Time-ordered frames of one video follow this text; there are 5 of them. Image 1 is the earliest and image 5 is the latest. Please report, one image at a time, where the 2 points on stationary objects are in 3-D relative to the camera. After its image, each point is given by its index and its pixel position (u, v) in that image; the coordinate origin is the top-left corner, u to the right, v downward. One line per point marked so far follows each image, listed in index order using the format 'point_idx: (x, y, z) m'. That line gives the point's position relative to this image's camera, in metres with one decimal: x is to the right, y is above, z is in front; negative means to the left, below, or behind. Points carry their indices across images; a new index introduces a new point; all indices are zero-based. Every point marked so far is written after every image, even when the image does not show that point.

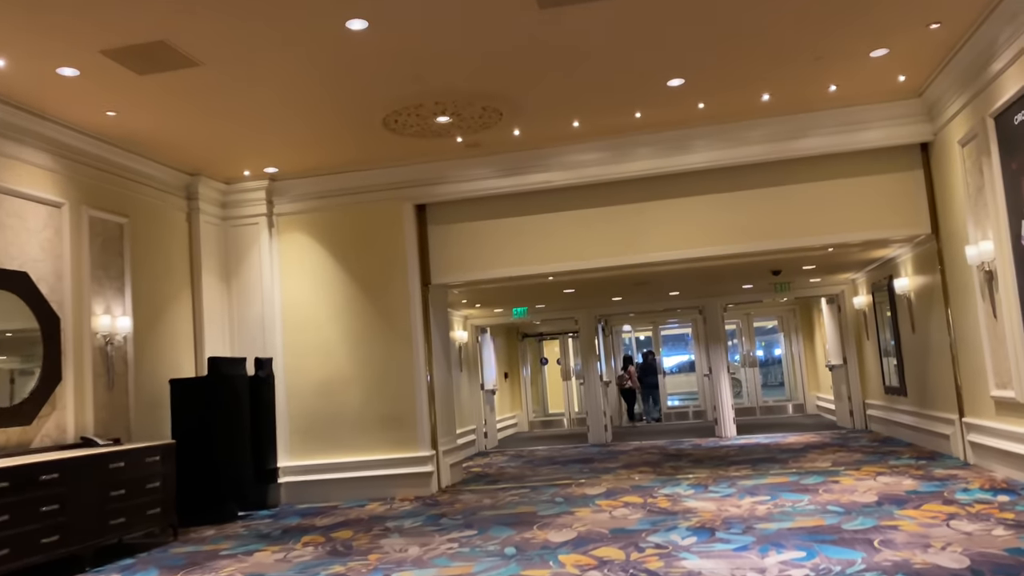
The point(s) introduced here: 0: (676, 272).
0: (+1.7, +0.2, +8.4) m
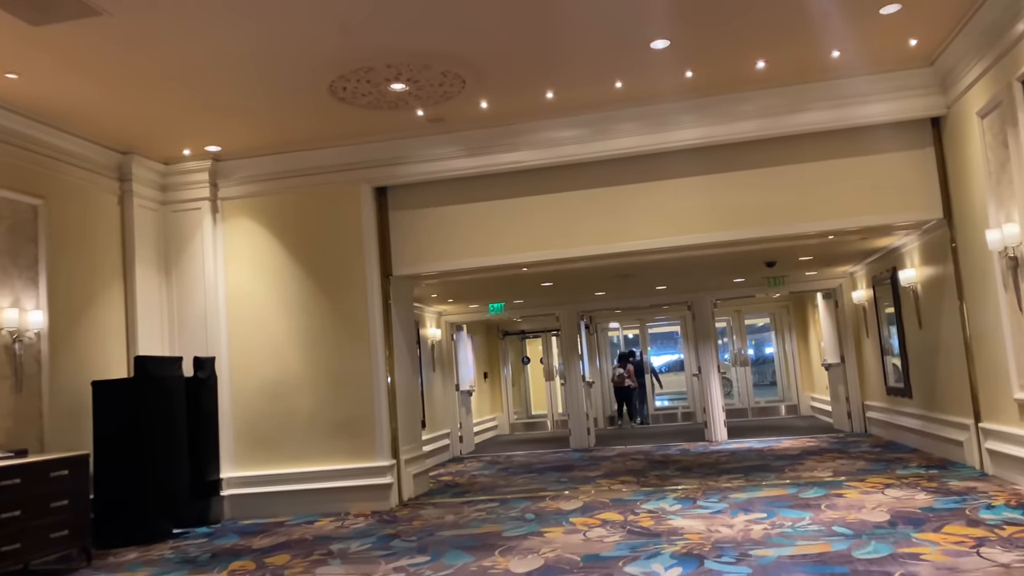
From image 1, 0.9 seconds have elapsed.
0: (+1.4, +0.2, +7.7) m
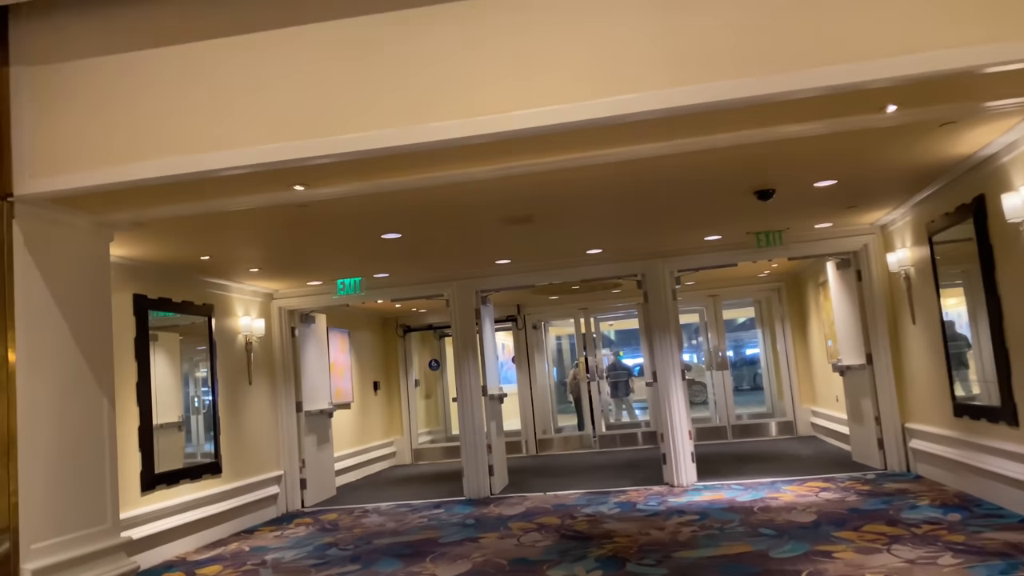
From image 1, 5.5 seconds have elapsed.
0: (+0.3, +0.5, +4.1) m
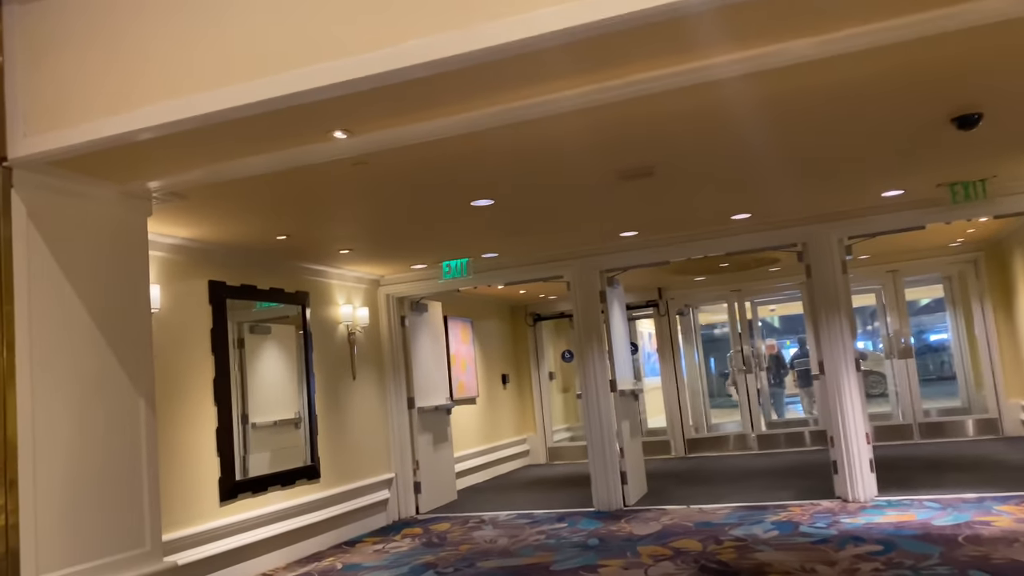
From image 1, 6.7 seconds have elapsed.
0: (+0.6, +0.7, +3.1) m
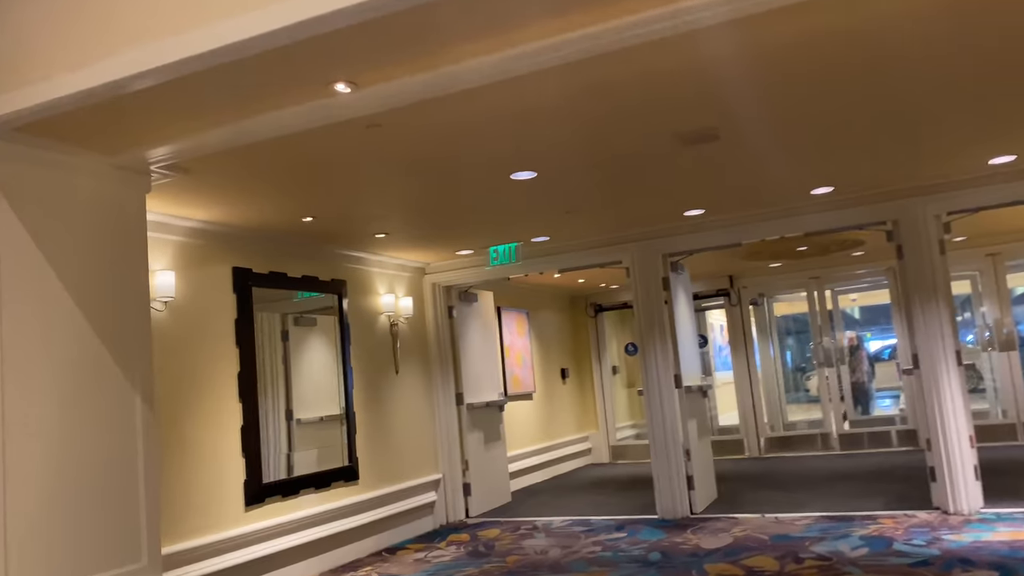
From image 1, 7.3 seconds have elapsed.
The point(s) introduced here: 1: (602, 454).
0: (+0.7, +0.8, +2.6) m
1: (+1.0, -1.9, +9.5) m
